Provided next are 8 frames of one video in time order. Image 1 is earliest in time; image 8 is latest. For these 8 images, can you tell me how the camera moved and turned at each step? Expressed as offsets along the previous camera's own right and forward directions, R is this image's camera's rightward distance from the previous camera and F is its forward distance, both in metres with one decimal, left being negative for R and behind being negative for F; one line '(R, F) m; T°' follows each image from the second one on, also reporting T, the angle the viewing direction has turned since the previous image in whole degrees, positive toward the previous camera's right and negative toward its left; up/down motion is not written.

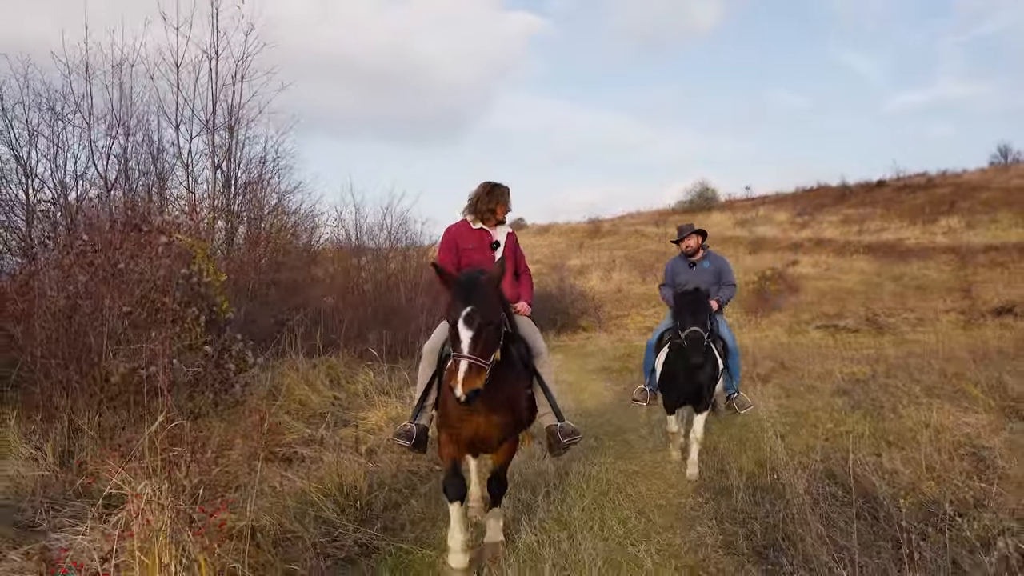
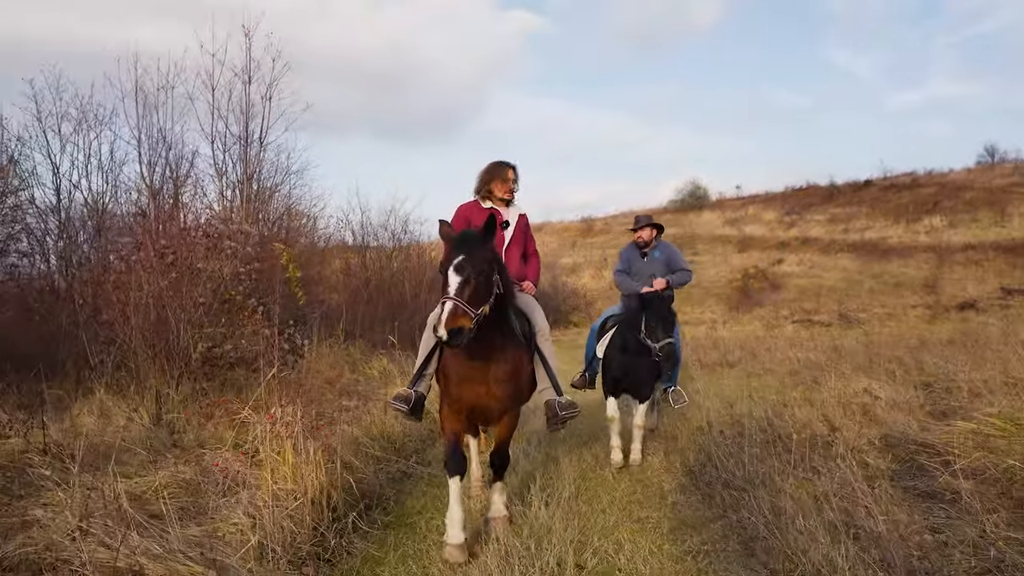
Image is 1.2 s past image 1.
(-0.1, -1.6) m; 0°
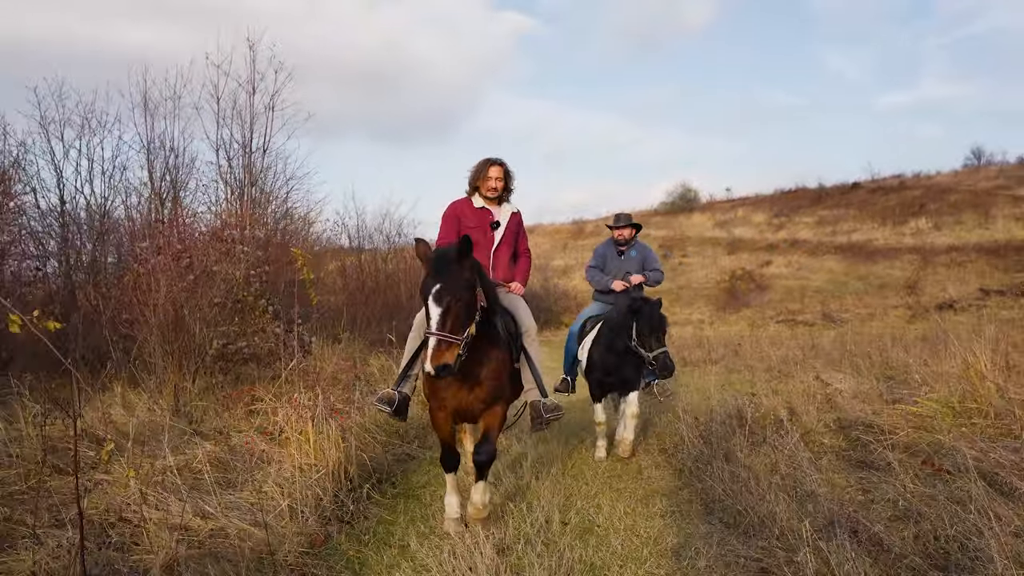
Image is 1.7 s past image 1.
(0.0, -0.6) m; +1°
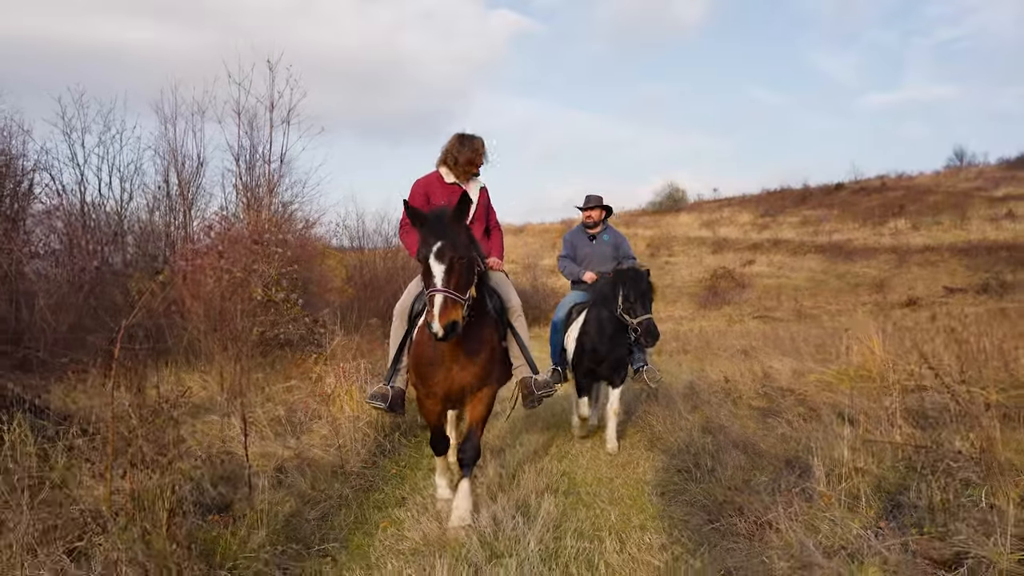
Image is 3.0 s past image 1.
(-0.1, -1.6) m; +1°
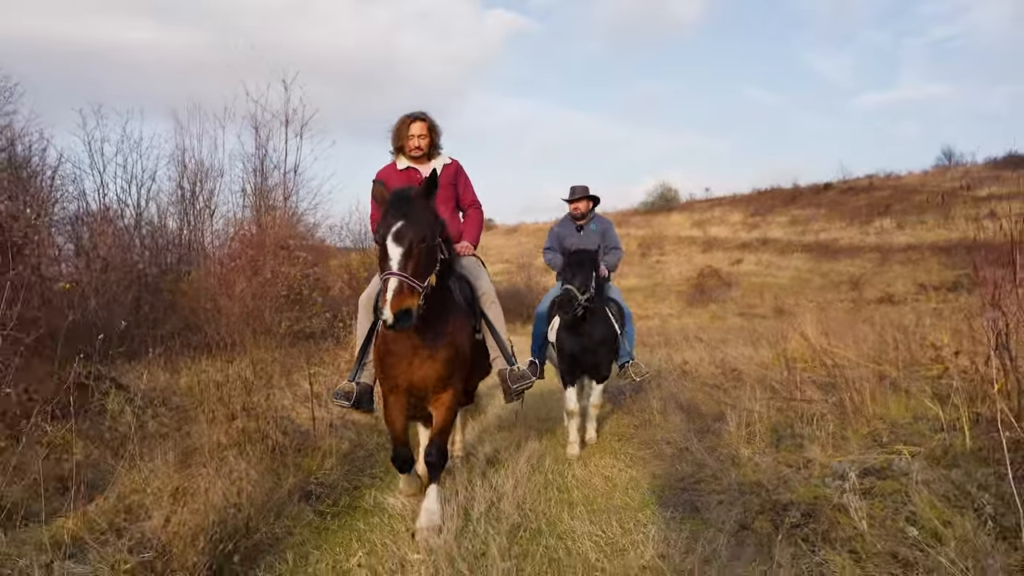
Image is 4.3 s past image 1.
(0.0, -1.5) m; 0°
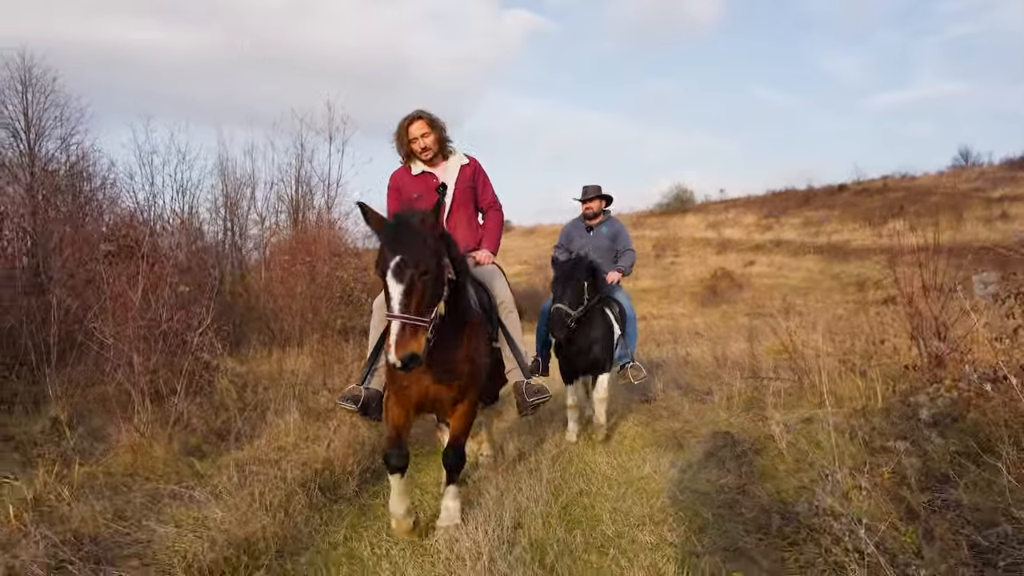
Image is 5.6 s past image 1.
(-0.2, -1.7) m; -1°
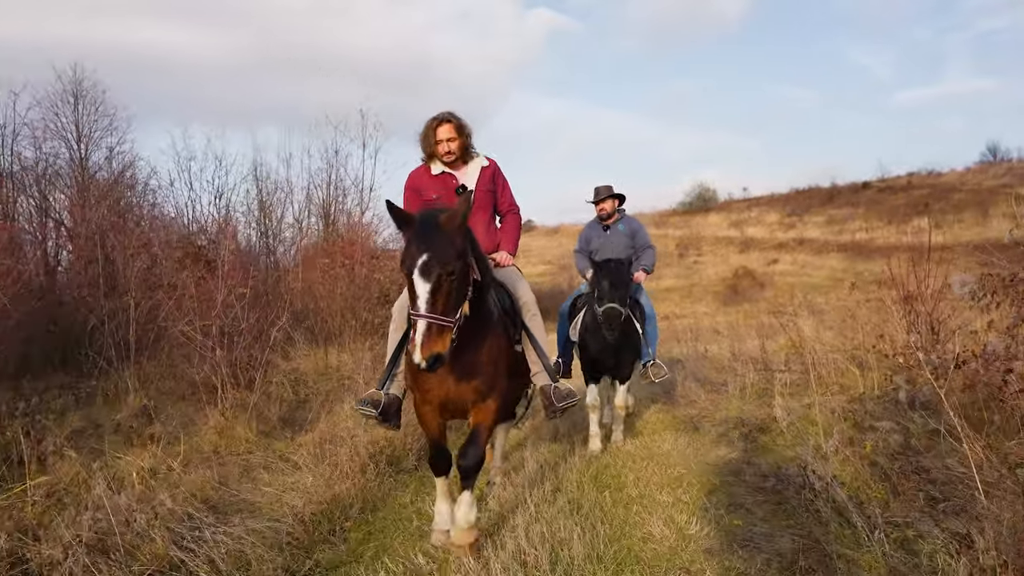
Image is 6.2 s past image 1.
(-0.1, -0.7) m; -2°
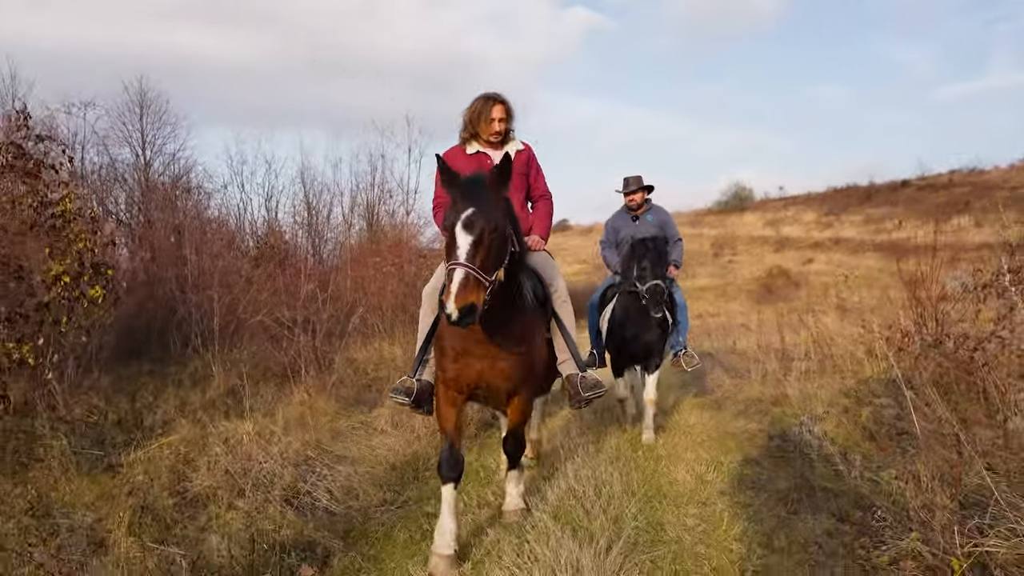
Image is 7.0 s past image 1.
(-0.1, -0.9) m; -2°
